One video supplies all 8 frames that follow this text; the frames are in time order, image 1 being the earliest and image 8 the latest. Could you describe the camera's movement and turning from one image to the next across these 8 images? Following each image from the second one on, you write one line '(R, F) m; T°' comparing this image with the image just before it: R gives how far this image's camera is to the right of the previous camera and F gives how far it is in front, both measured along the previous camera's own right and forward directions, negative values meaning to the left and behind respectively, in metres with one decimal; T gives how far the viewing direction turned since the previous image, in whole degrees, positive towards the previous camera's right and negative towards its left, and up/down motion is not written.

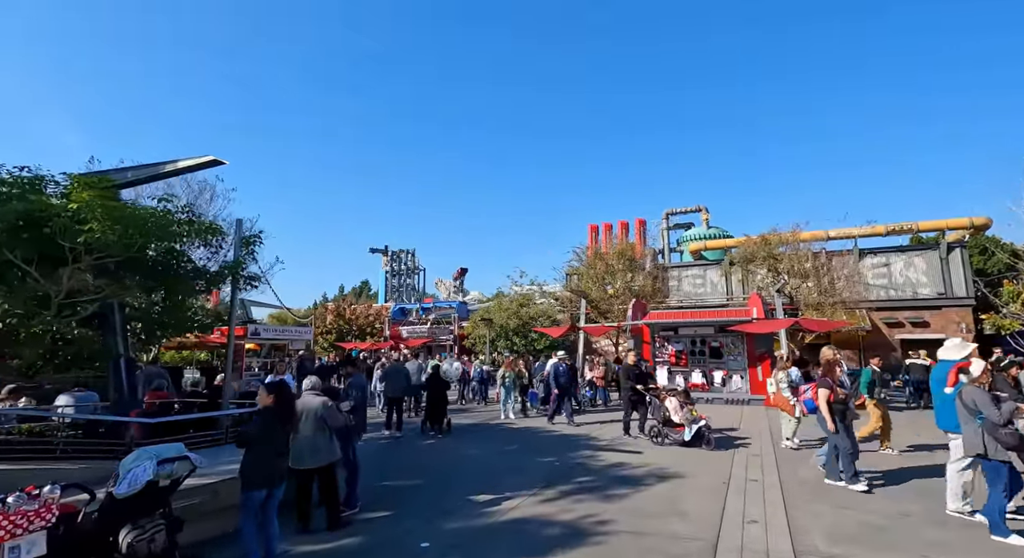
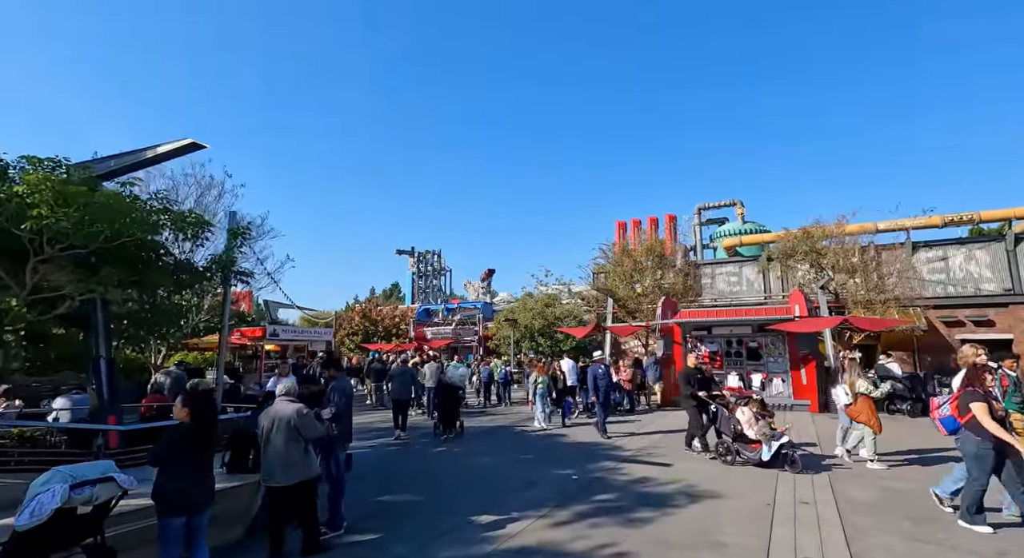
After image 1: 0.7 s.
(+0.3, +0.9) m; -3°
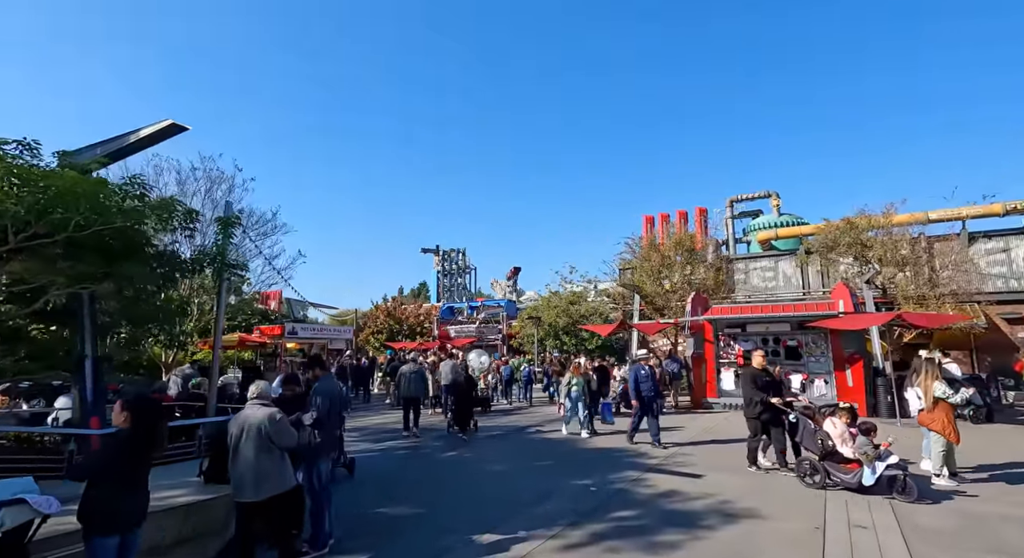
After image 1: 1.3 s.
(+0.2, +0.7) m; -3°
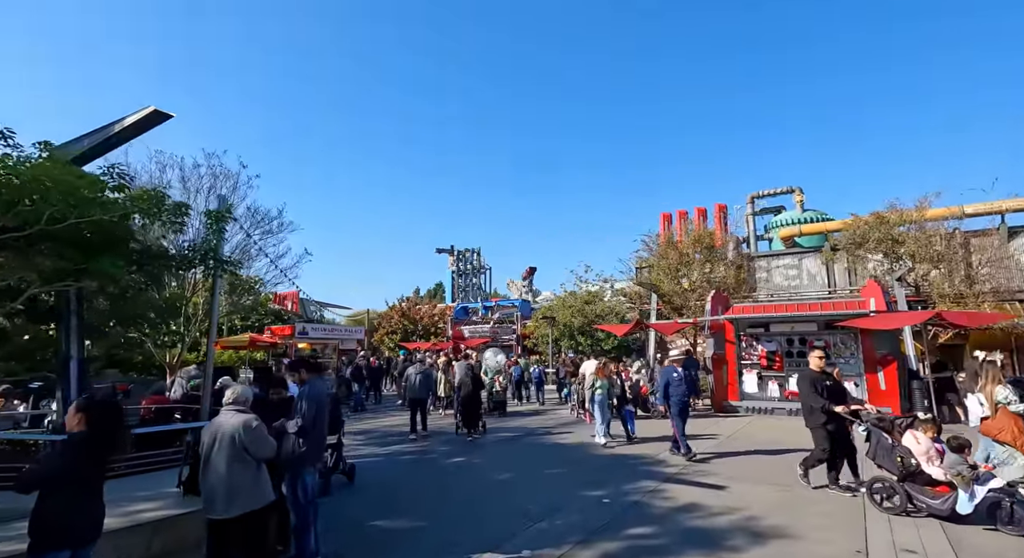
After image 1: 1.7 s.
(+0.1, +0.5) m; -2°
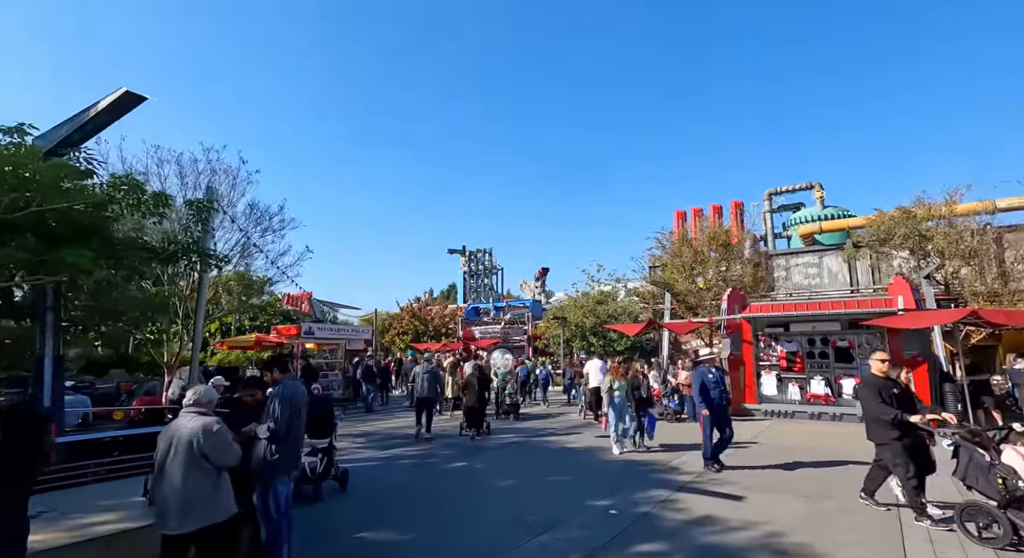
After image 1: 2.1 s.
(+0.2, +0.5) m; -1°
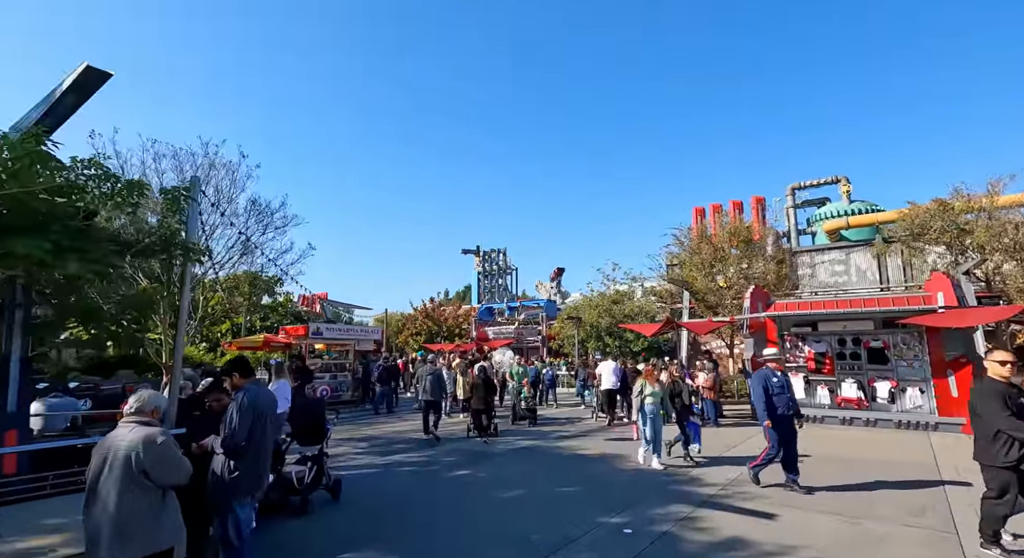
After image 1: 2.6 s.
(+0.1, +0.6) m; -2°
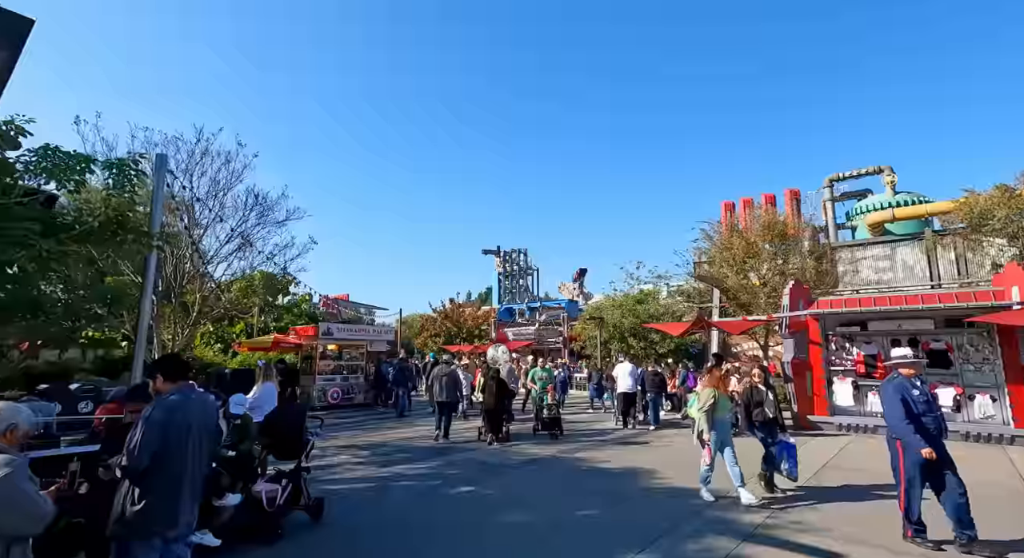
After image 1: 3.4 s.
(+0.2, +1.0) m; -2°
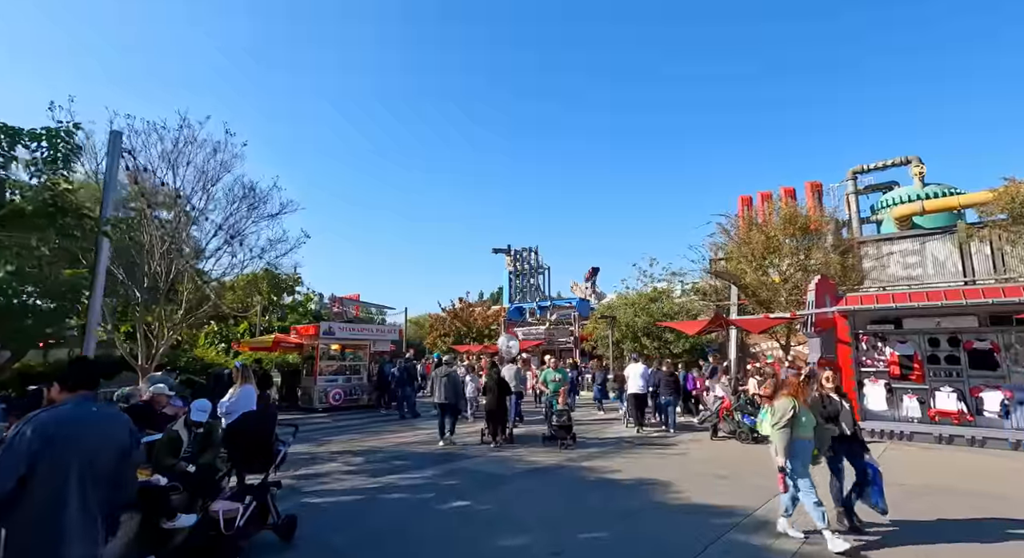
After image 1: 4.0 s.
(+0.2, +0.7) m; -1°
